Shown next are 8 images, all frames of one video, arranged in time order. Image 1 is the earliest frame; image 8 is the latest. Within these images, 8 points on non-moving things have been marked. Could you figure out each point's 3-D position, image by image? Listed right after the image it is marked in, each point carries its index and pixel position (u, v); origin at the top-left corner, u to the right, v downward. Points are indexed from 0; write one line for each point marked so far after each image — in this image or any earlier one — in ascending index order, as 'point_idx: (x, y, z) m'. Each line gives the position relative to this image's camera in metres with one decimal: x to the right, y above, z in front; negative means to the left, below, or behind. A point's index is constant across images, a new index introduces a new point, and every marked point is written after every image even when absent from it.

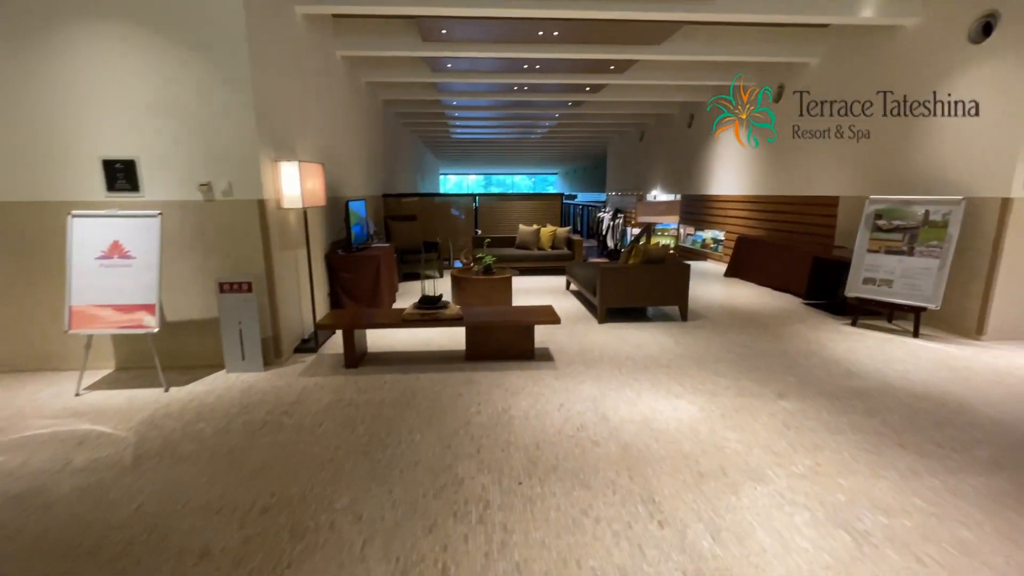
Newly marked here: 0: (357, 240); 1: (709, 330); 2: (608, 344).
0: (-1.8, +0.6, +5.6) m
1: (+2.0, -0.4, +4.9) m
2: (+0.9, -0.5, +4.4) m
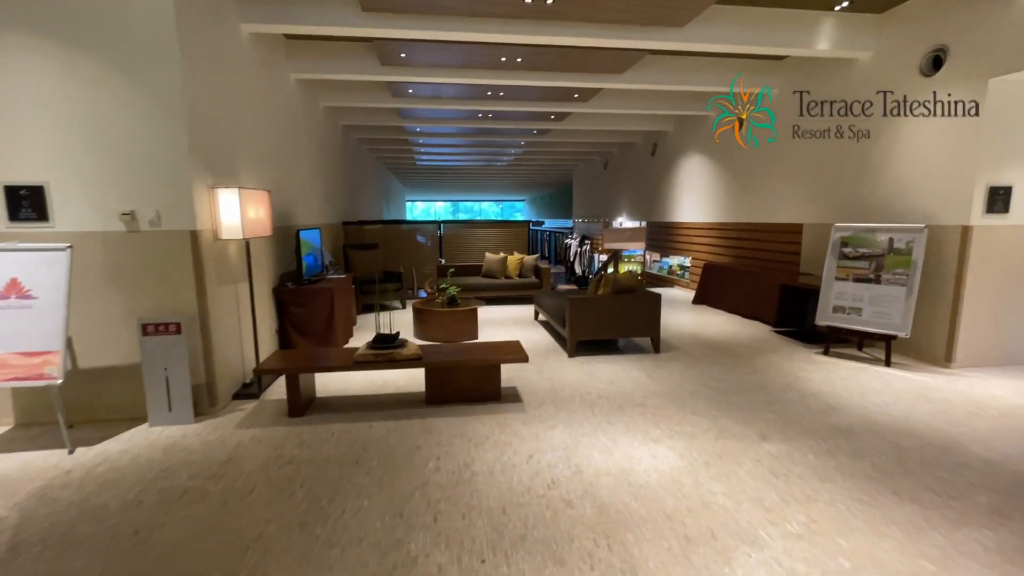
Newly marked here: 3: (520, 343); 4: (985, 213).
0: (-2.2, +0.2, +5.2) m
1: (+1.7, -0.7, +4.7) m
2: (+0.6, -0.8, +4.2) m
3: (+0.1, -0.5, +3.9) m
4: (+4.2, +0.7, +4.2) m
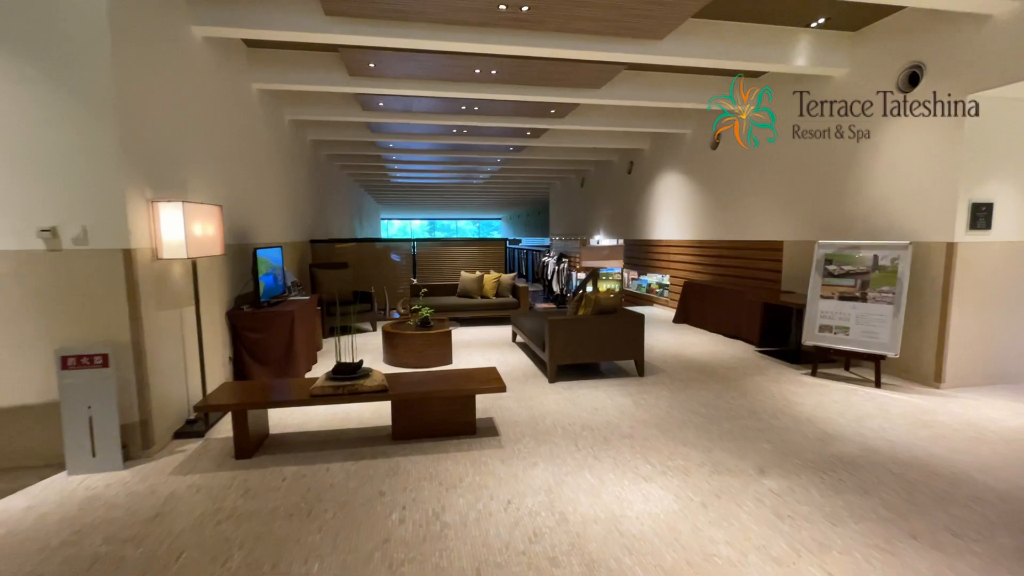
0: (-2.5, -0.1, +4.8) m
1: (+1.5, -0.9, +4.5) m
2: (+0.4, -1.0, +3.9) m
3: (-0.1, -0.6, +3.6) m
4: (+4.0, +0.5, +4.2) m
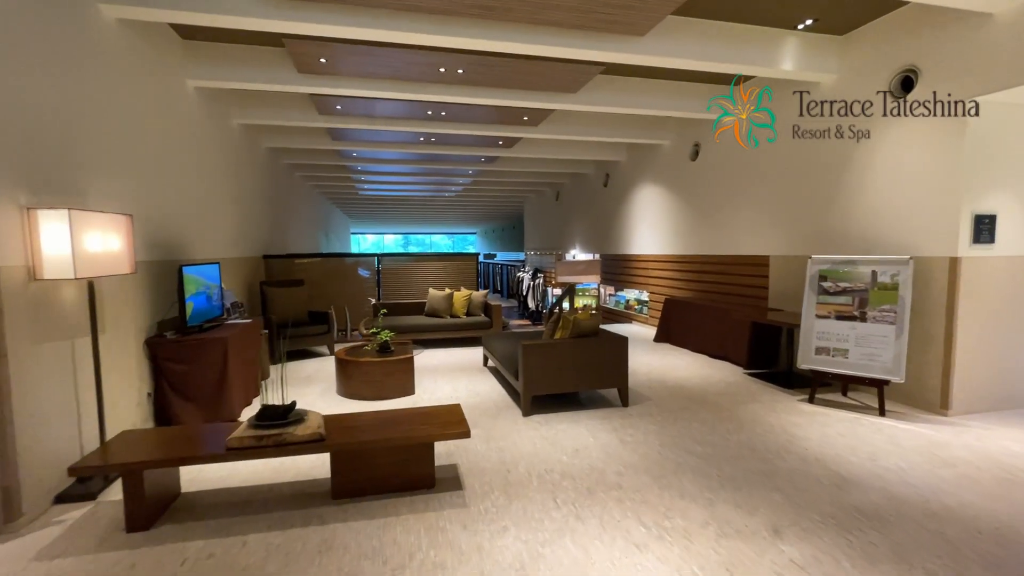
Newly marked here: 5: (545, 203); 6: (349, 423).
0: (-2.7, -0.3, +4.2) m
1: (+1.2, -1.1, +4.0) m
2: (+0.2, -1.2, +3.3) m
3: (-0.3, -0.8, +3.1) m
4: (+3.7, +0.4, +3.9) m
5: (+0.9, +2.4, +13.5) m
6: (-1.0, -0.8, +2.9) m
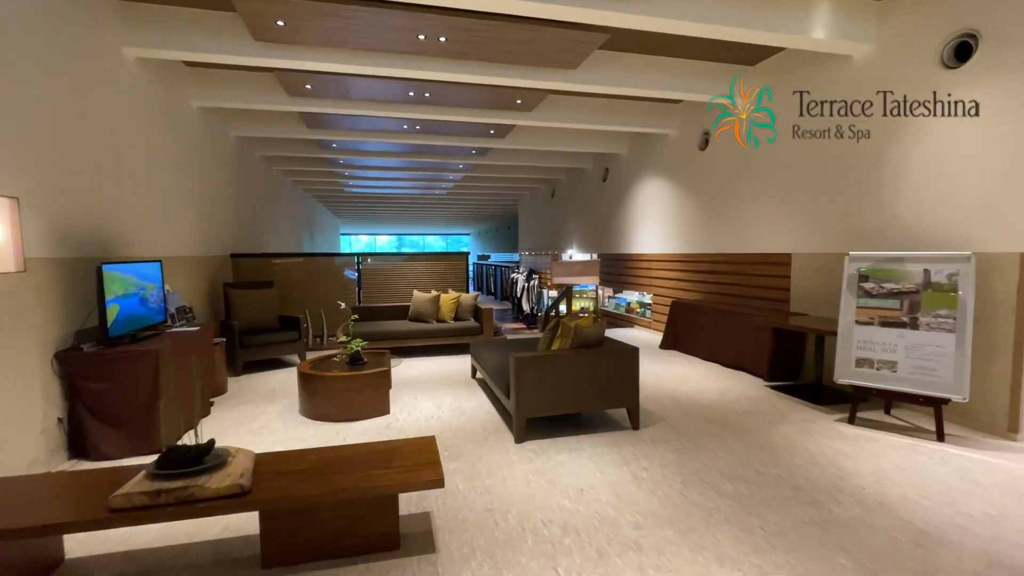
0: (-2.8, -0.3, +3.5) m
1: (+1.1, -1.1, +3.4) m
2: (+0.1, -1.2, +2.7) m
3: (-0.4, -0.8, +2.4) m
4: (+3.7, +0.4, +3.3) m
5: (+0.8, +2.4, +12.9) m
6: (-1.0, -0.8, +2.2) m
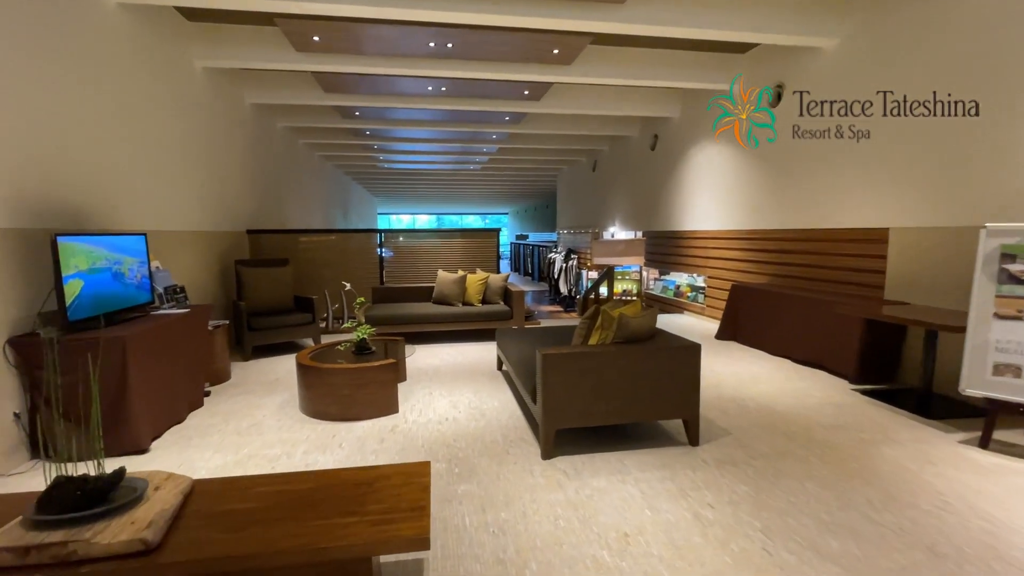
0: (-2.6, -0.1, +3.0) m
1: (+1.3, -1.0, +2.6) m
2: (+0.2, -1.1, +2.0) m
3: (-0.3, -0.7, +1.8) m
4: (+3.8, +0.4, +2.3) m
5: (+1.7, +2.9, +12.0) m
6: (-1.0, -0.8, +1.7) m
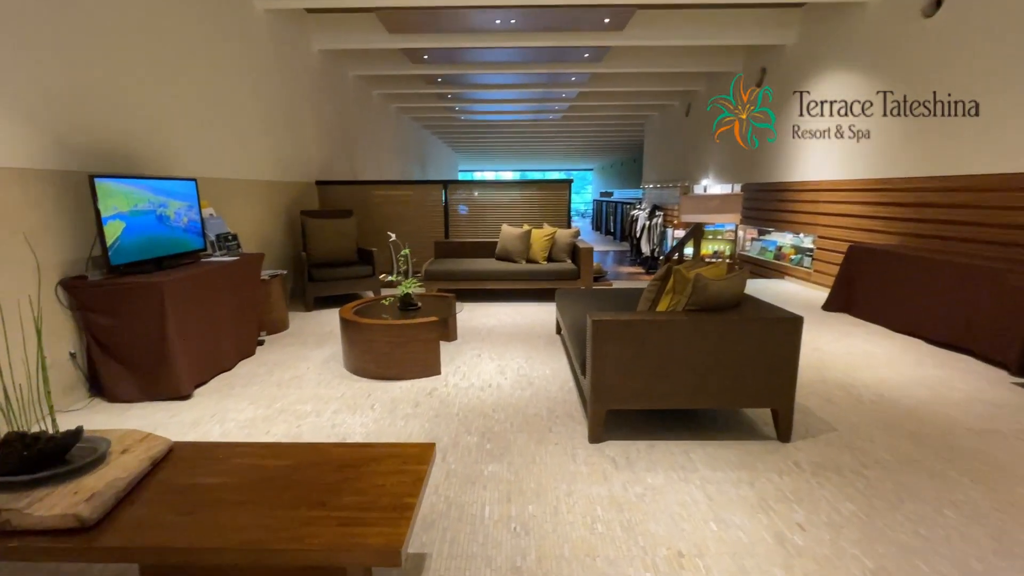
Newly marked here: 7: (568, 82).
0: (-2.3, +0.2, +3.0) m
1: (+1.4, -0.8, +2.0) m
2: (+0.3, -0.9, +1.6) m
3: (-0.3, -0.6, +1.4) m
4: (+3.9, +0.5, +1.1) m
5: (+3.6, +3.8, +10.8) m
6: (-1.0, -0.6, +1.4) m
7: (+0.9, +3.6, +8.1) m
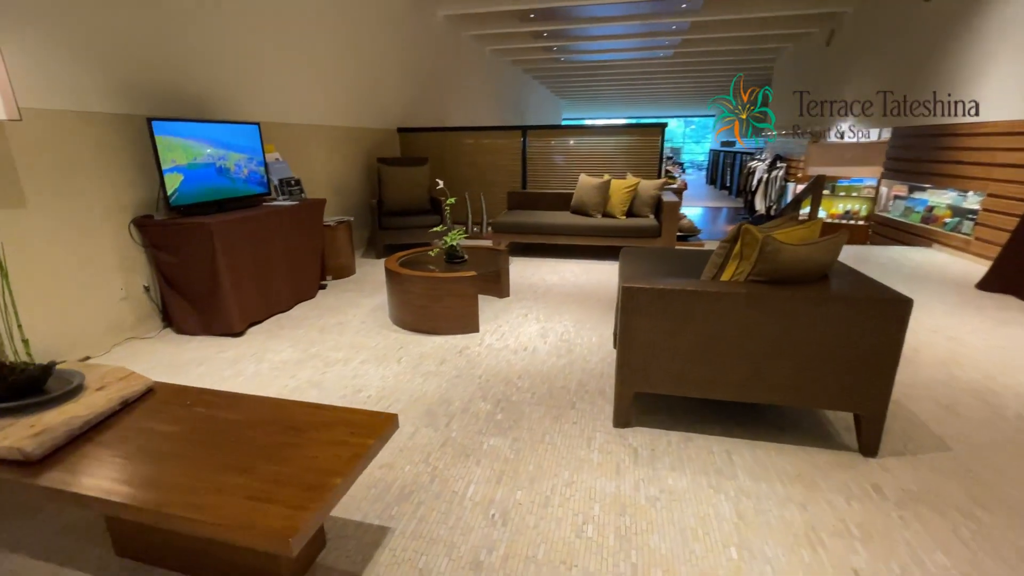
0: (-2.0, +0.6, +3.2) m
1: (+1.4, -0.7, +1.5) m
2: (+0.1, -0.8, +1.4) m
3: (-0.4, -0.4, +1.3) m
4: (+3.6, +0.3, -0.1) m
5: (+5.6, +4.5, +9.1) m
6: (-1.1, -0.4, +1.4) m
7: (+2.4, +4.2, +7.1) m
